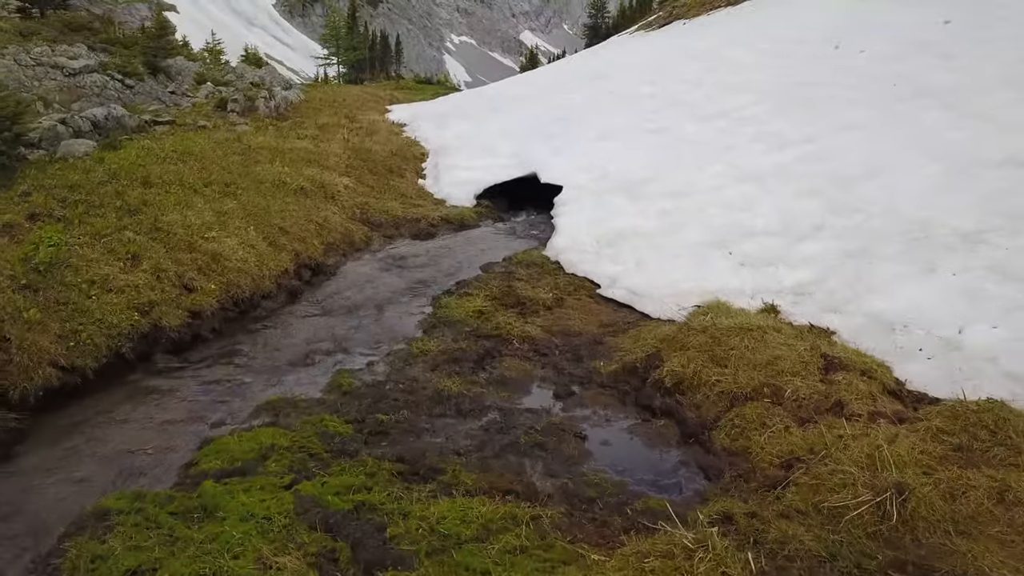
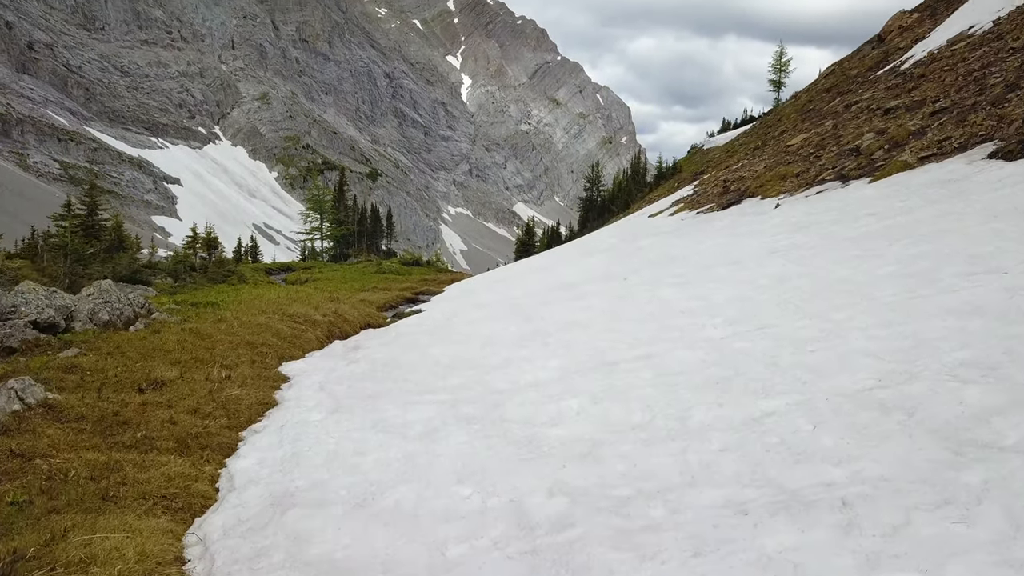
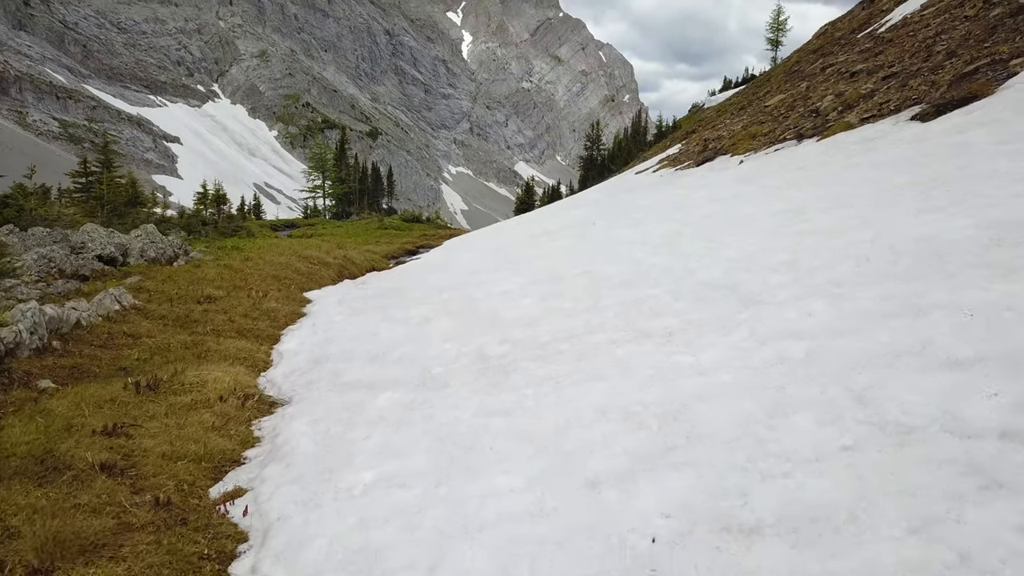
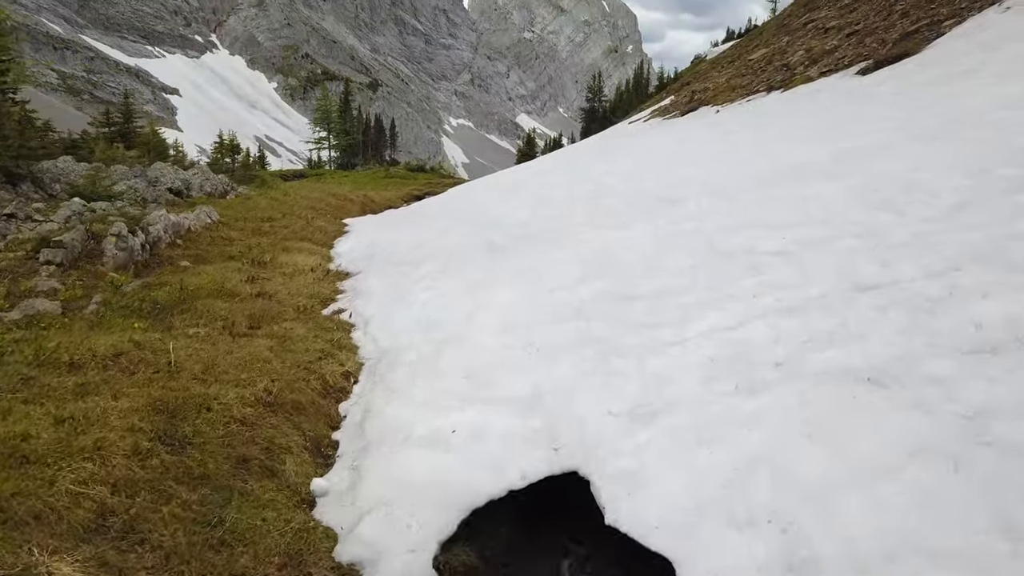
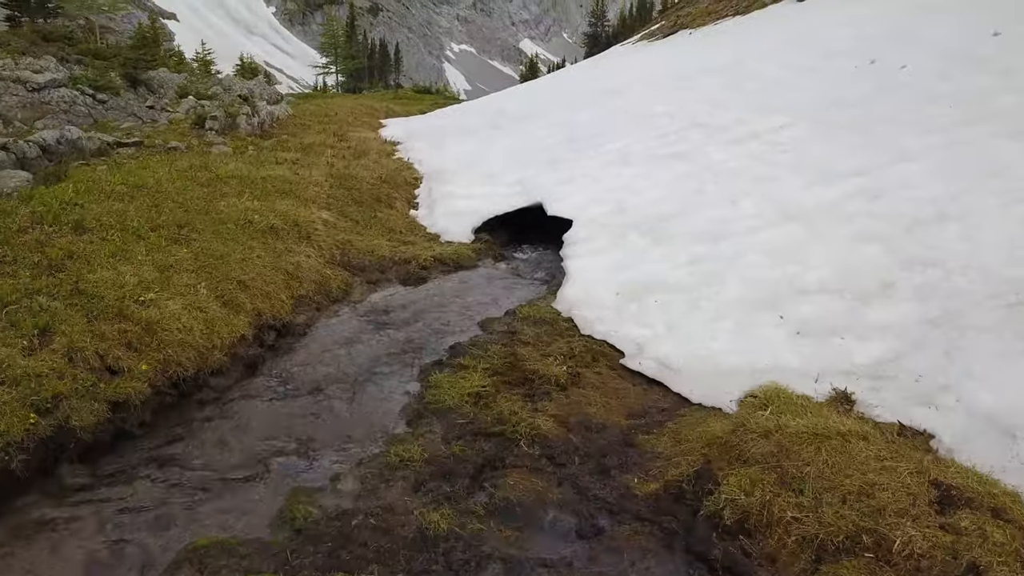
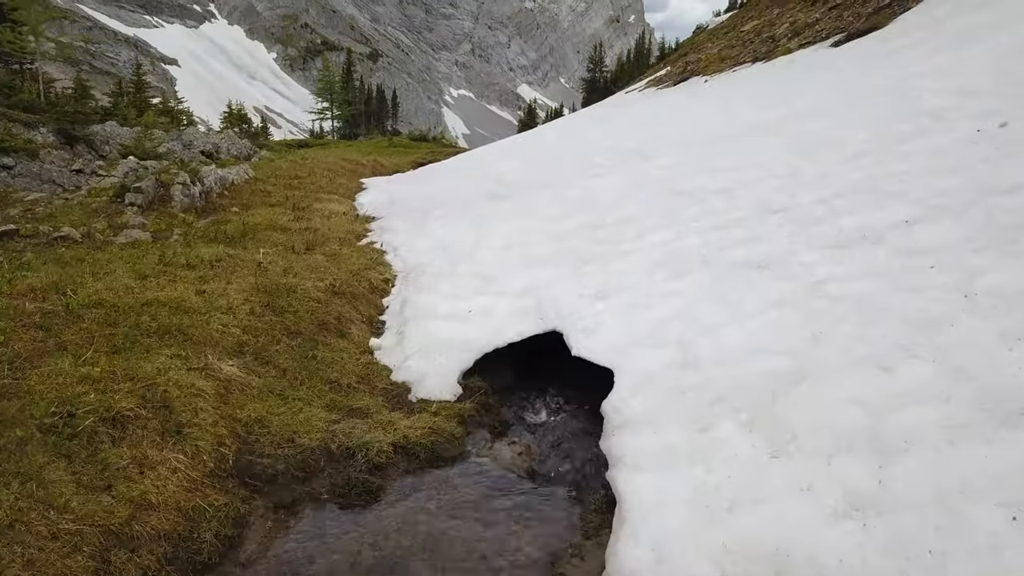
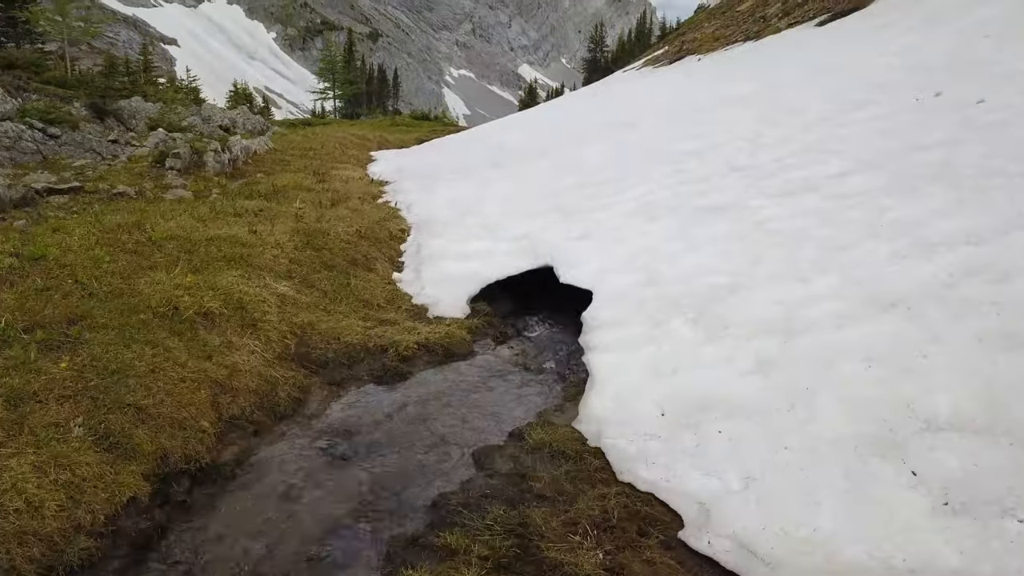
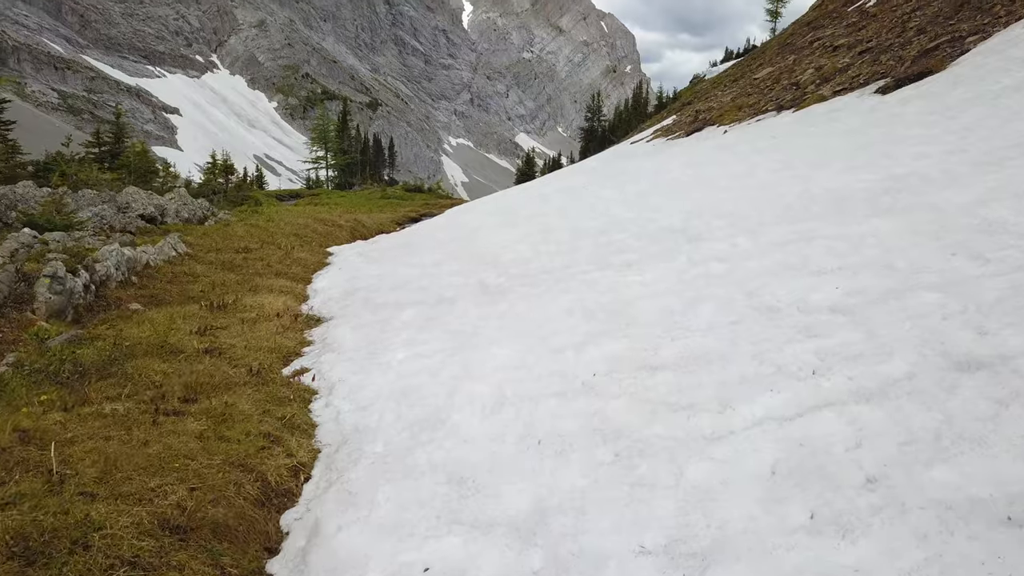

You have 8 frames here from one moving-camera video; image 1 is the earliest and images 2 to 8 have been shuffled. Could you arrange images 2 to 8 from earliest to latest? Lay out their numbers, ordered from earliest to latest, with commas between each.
5, 7, 6, 4, 8, 3, 2
